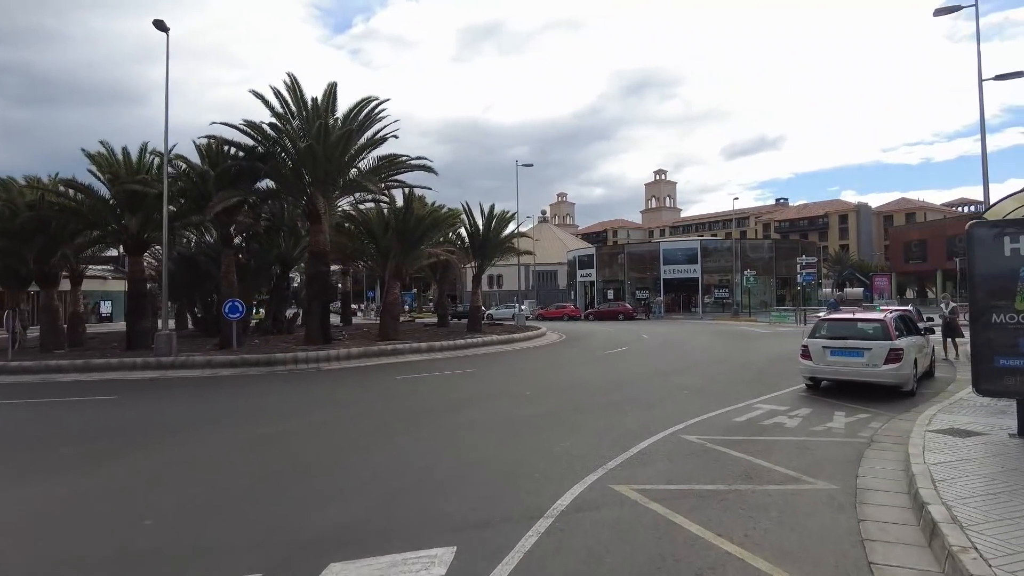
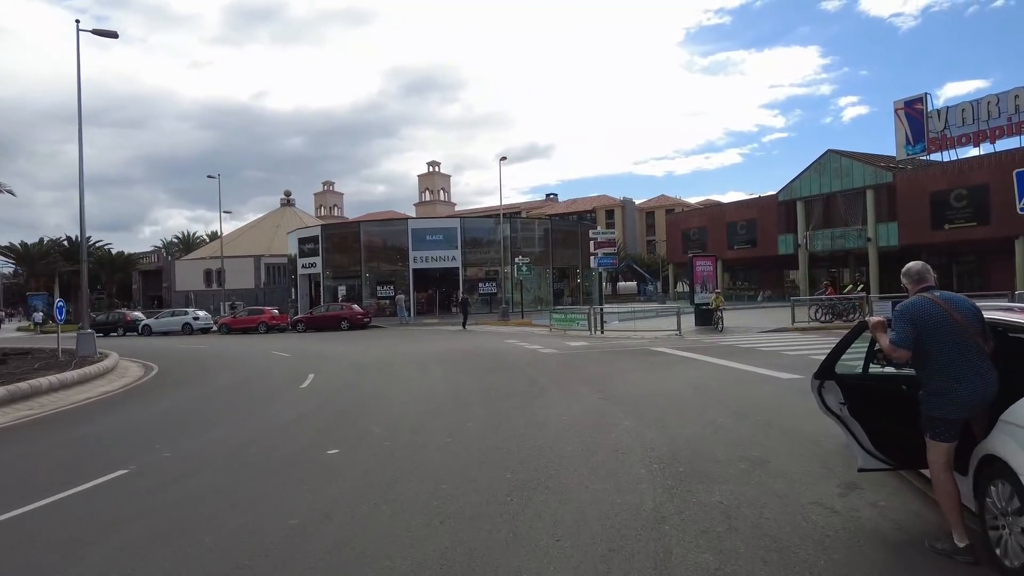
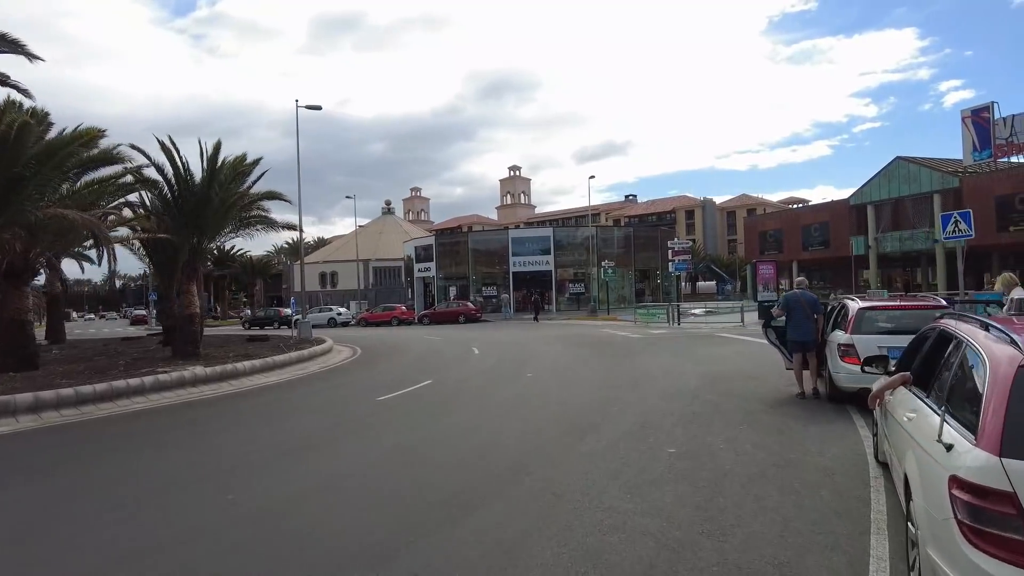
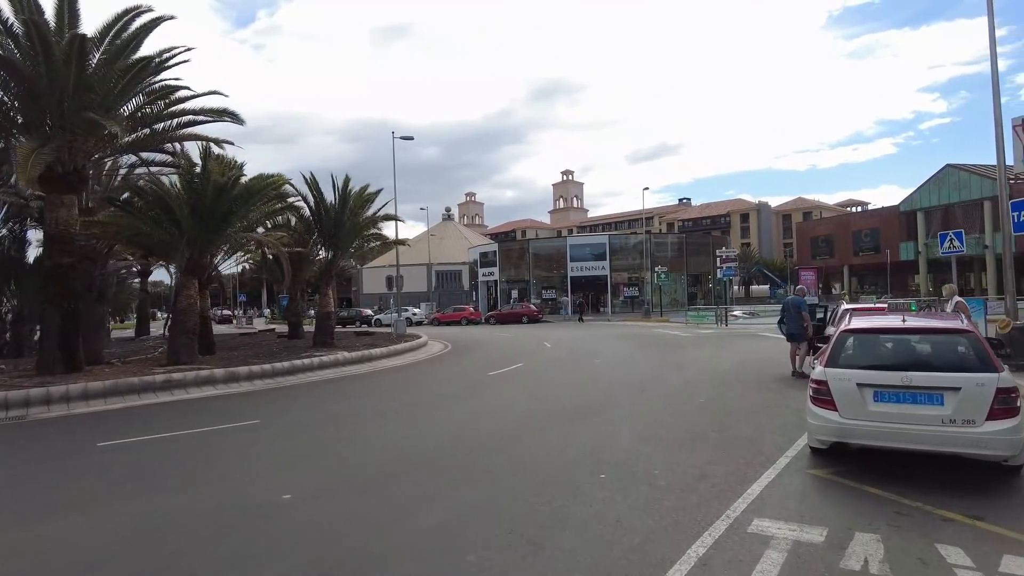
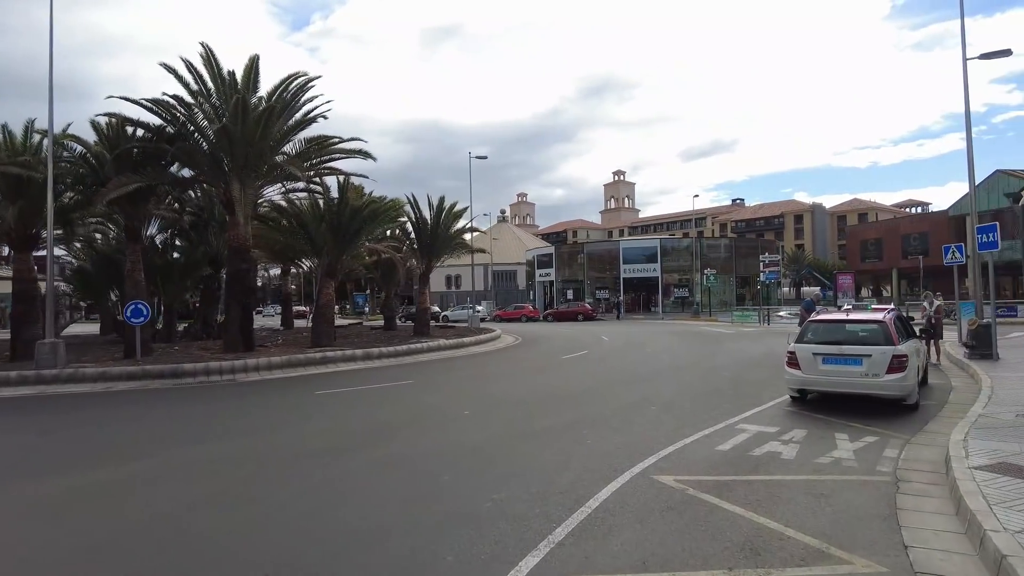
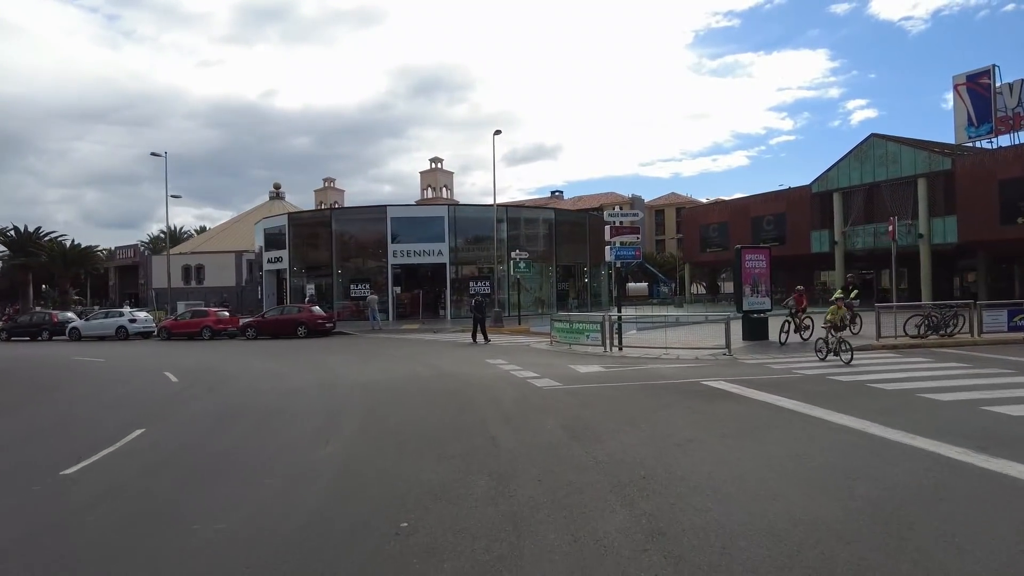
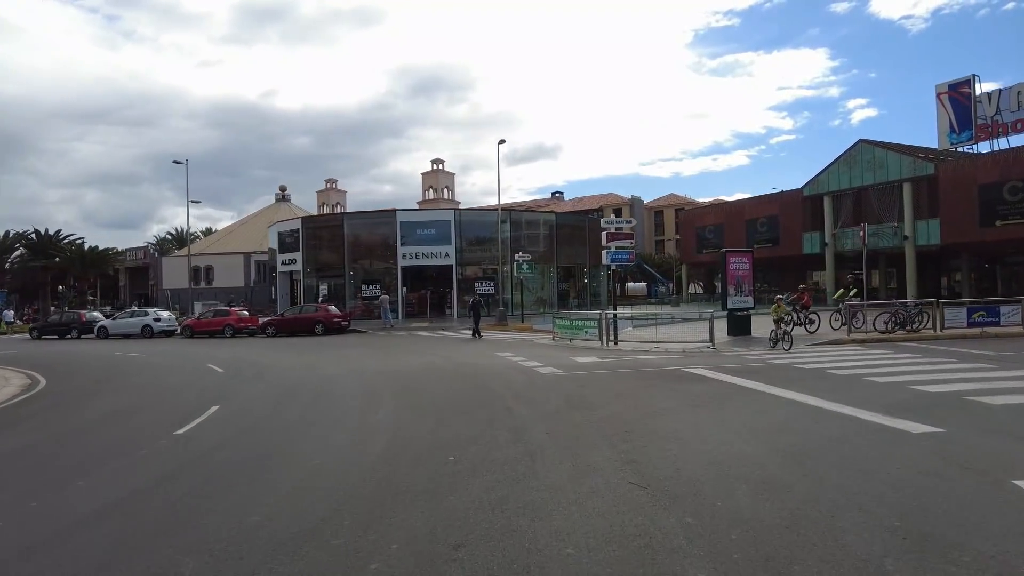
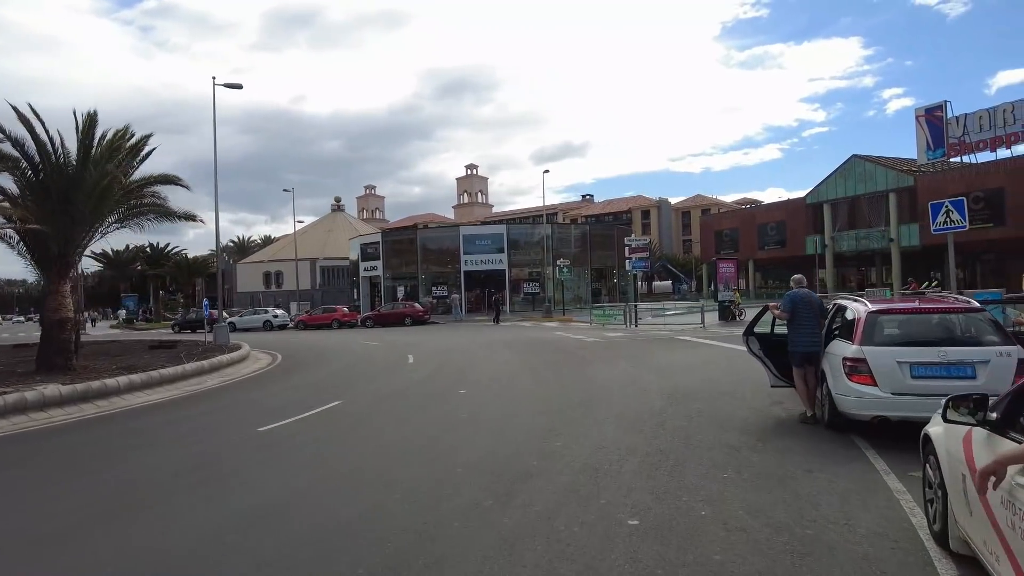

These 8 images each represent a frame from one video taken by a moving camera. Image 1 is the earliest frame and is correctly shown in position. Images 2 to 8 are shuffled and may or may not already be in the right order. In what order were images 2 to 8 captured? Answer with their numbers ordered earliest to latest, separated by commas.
5, 4, 3, 8, 2, 7, 6
